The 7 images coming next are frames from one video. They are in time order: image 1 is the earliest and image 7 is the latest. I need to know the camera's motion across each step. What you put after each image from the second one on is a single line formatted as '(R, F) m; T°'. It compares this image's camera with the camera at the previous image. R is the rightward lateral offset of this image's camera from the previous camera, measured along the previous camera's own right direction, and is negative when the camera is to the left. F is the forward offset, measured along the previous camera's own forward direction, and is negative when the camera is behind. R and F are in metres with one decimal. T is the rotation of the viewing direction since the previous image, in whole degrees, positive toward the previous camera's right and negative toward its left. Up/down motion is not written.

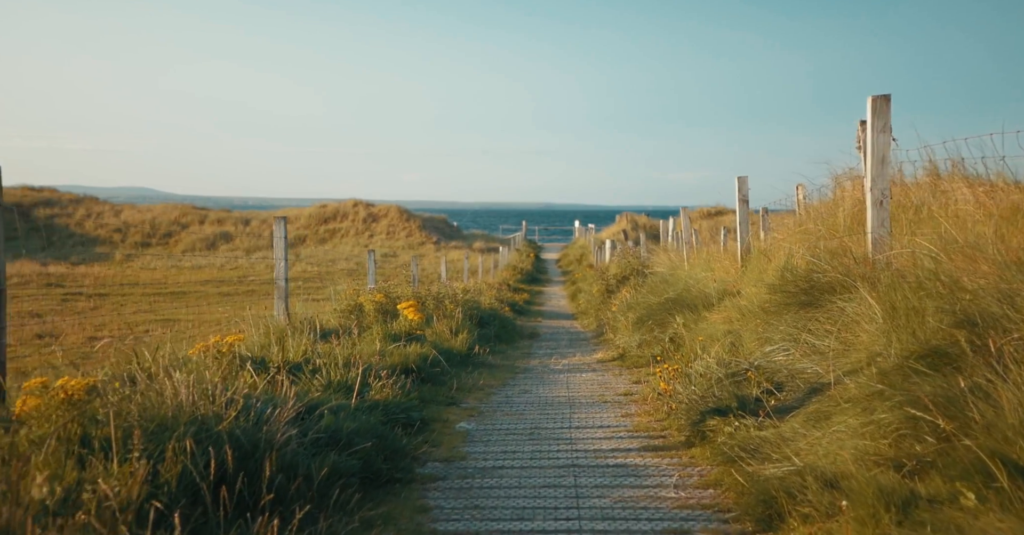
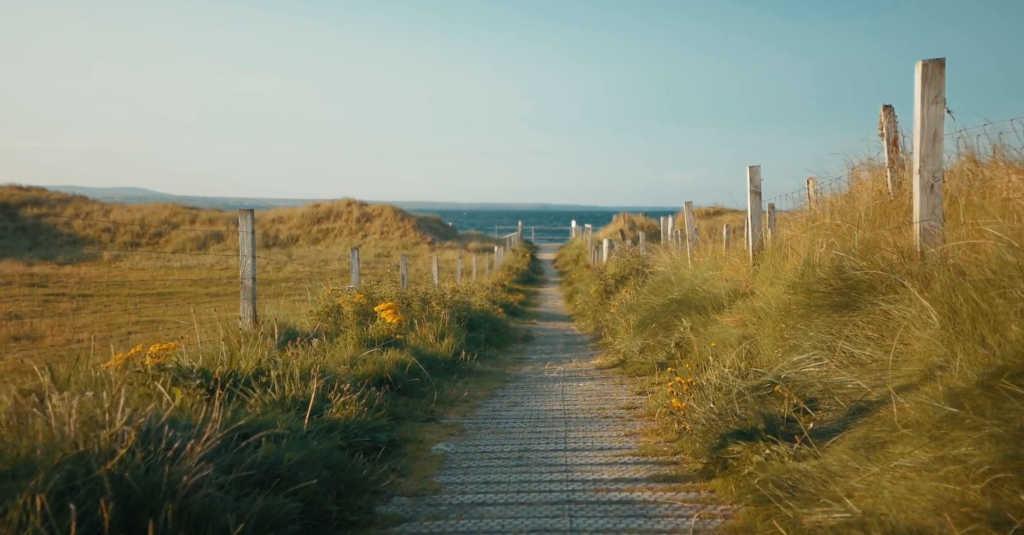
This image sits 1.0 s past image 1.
(+0.1, +0.9) m; 0°
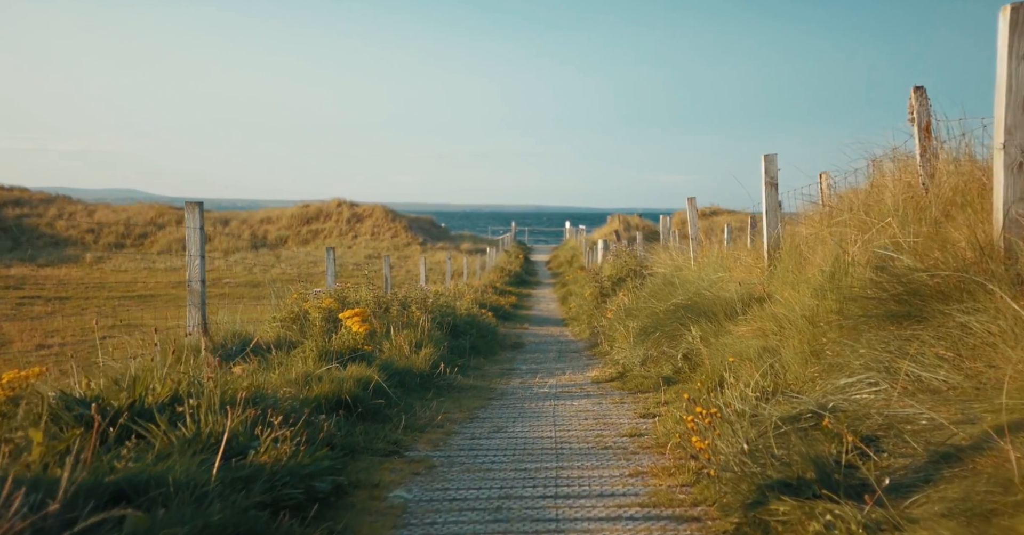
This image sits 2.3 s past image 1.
(+0.1, +1.1) m; 0°
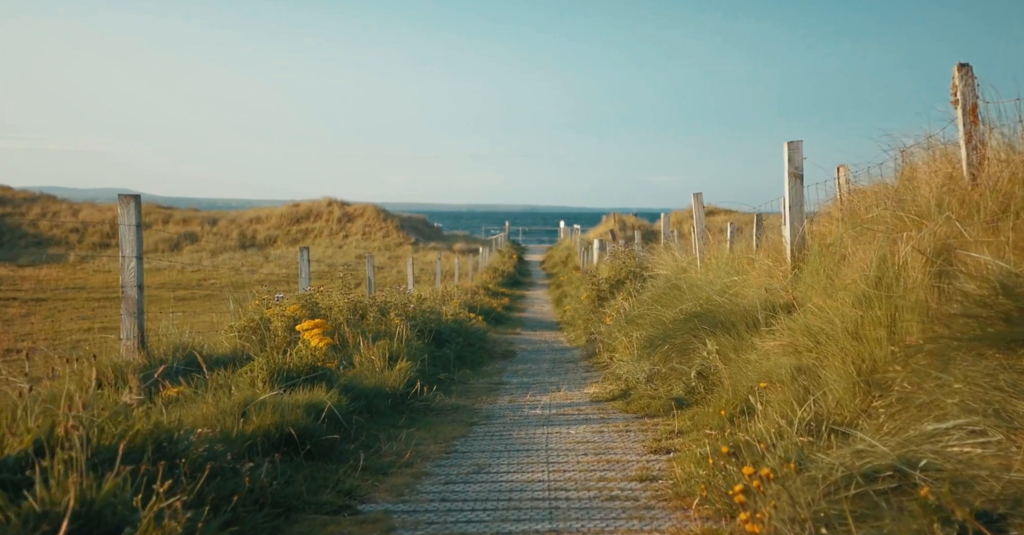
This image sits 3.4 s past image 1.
(+0.1, +1.1) m; 0°
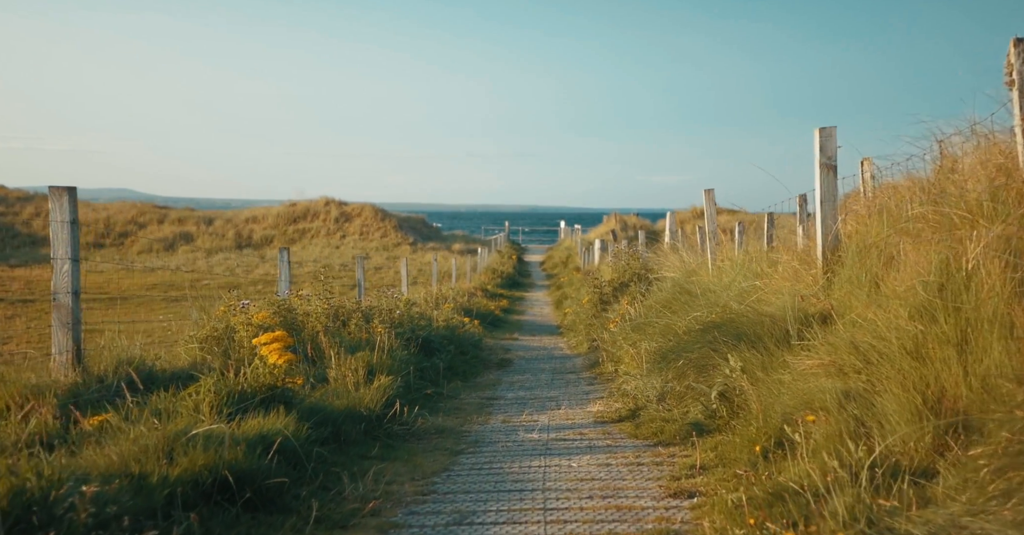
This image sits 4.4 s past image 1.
(+0.1, +0.9) m; 0°
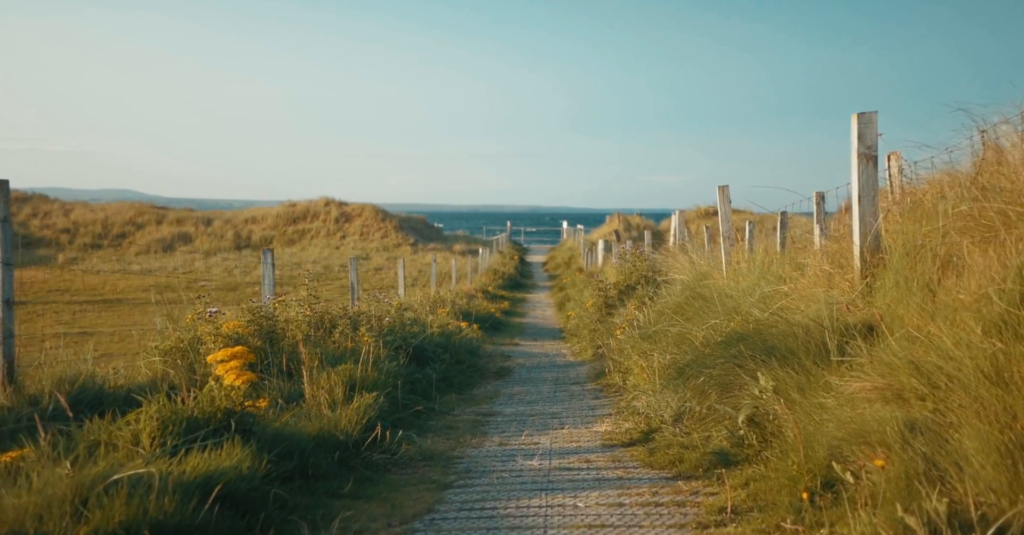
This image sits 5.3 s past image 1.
(0.0, +0.8) m; 0°
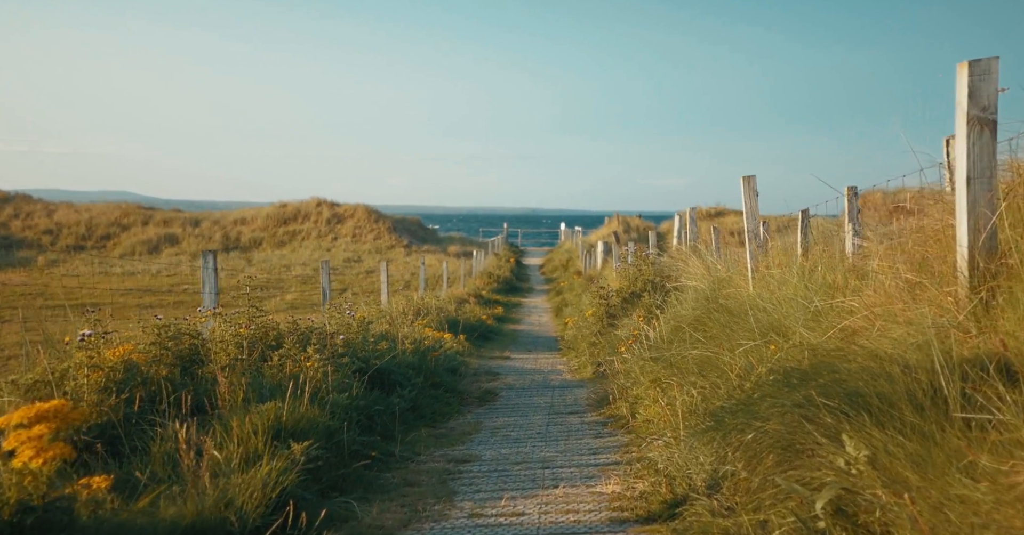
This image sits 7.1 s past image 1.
(+0.1, +1.6) m; 0°
